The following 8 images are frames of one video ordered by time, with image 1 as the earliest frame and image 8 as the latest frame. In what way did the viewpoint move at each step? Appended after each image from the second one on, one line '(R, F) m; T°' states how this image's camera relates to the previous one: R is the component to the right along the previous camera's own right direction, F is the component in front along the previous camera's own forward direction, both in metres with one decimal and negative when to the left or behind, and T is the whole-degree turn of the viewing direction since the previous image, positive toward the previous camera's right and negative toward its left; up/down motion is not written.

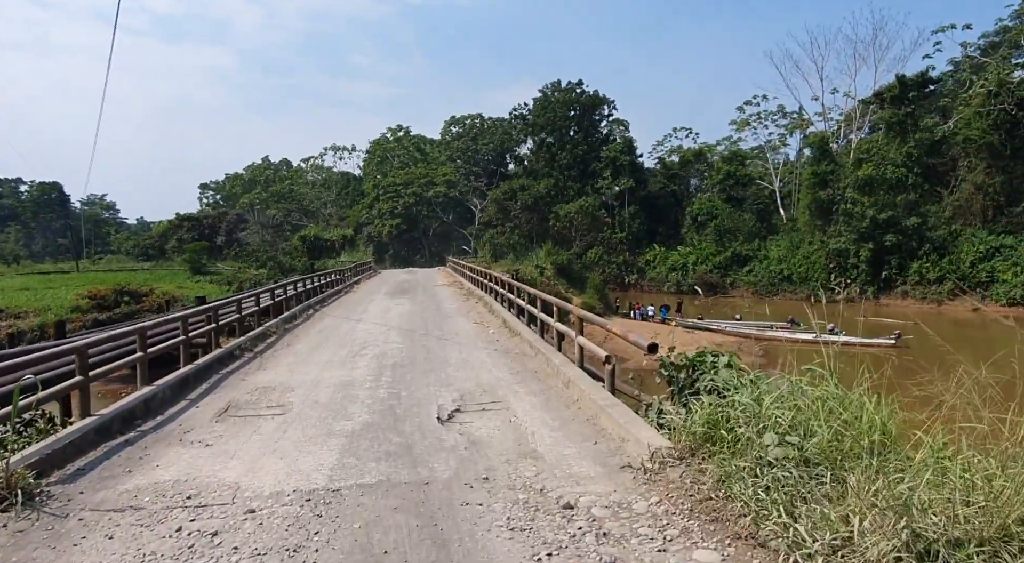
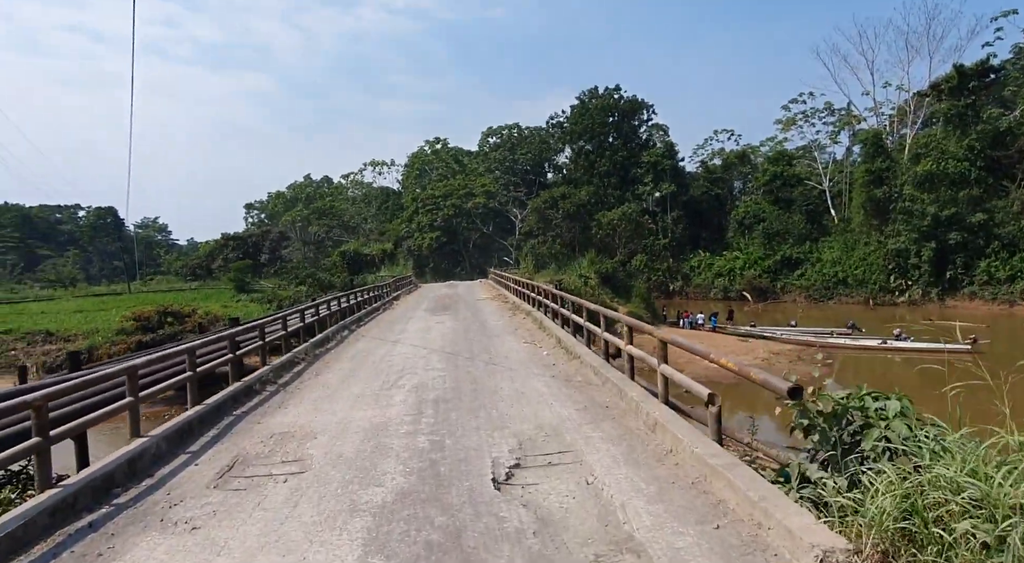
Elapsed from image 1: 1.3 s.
(-0.3, +1.4) m; -4°
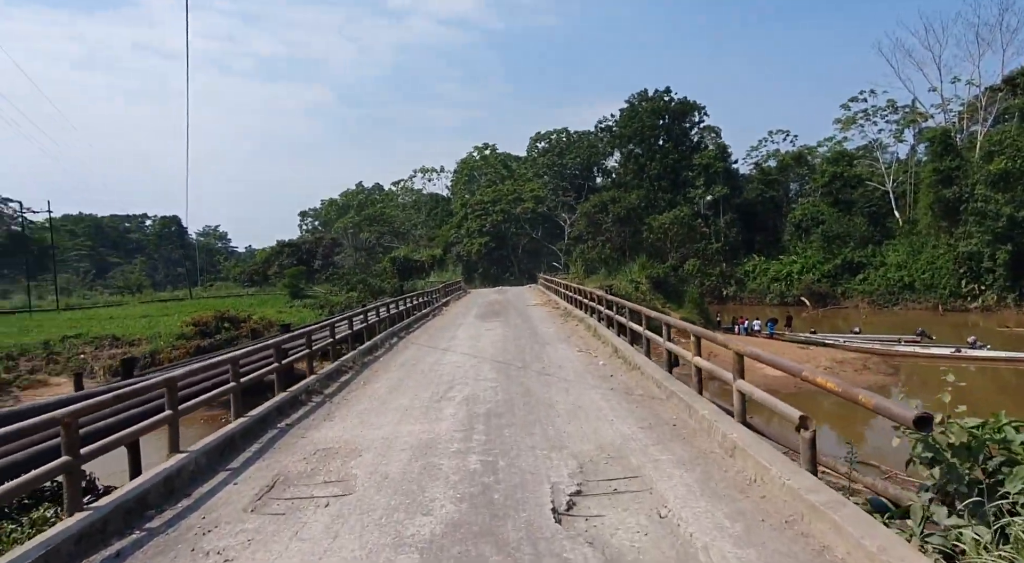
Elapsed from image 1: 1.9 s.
(-0.1, +0.5) m; -4°
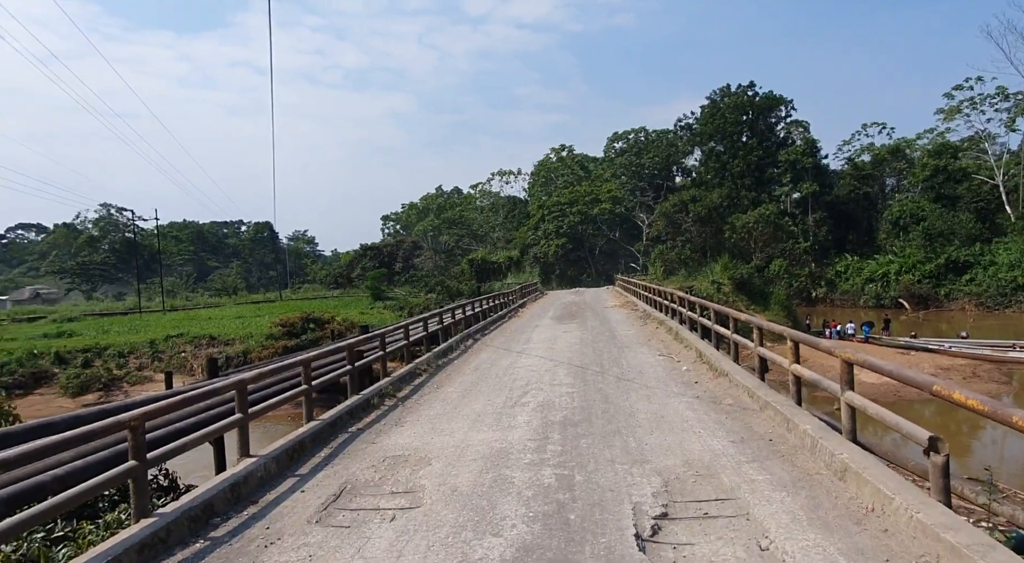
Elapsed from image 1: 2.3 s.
(0.0, +0.4) m; -7°
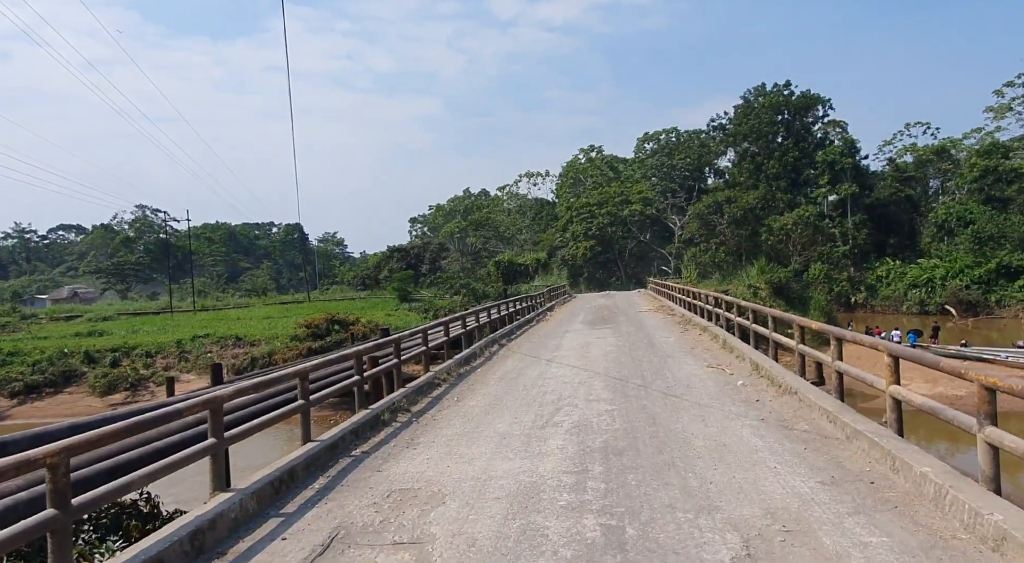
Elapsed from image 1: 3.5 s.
(-0.1, +1.1) m; -2°
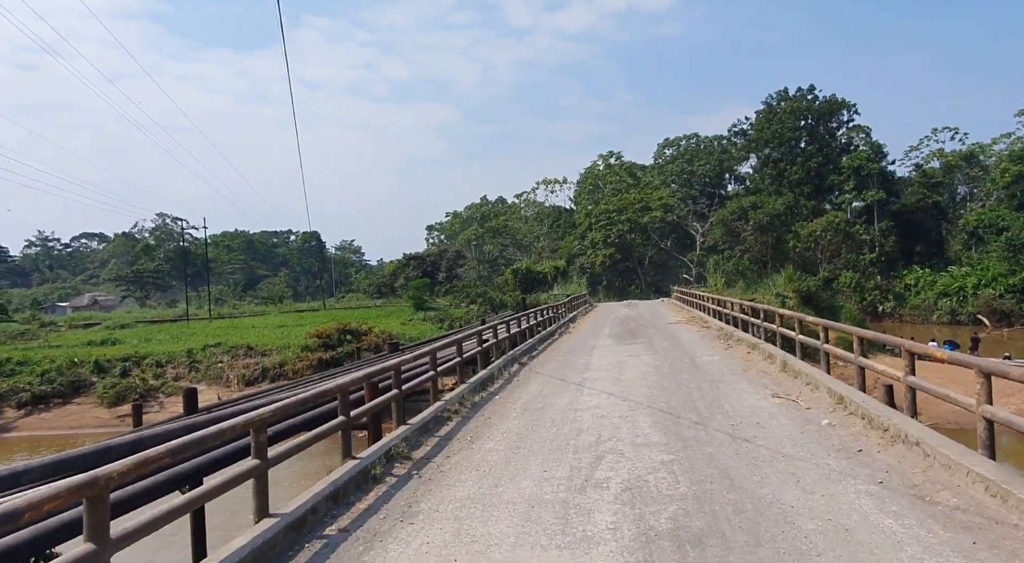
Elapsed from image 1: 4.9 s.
(-0.1, +1.6) m; -2°
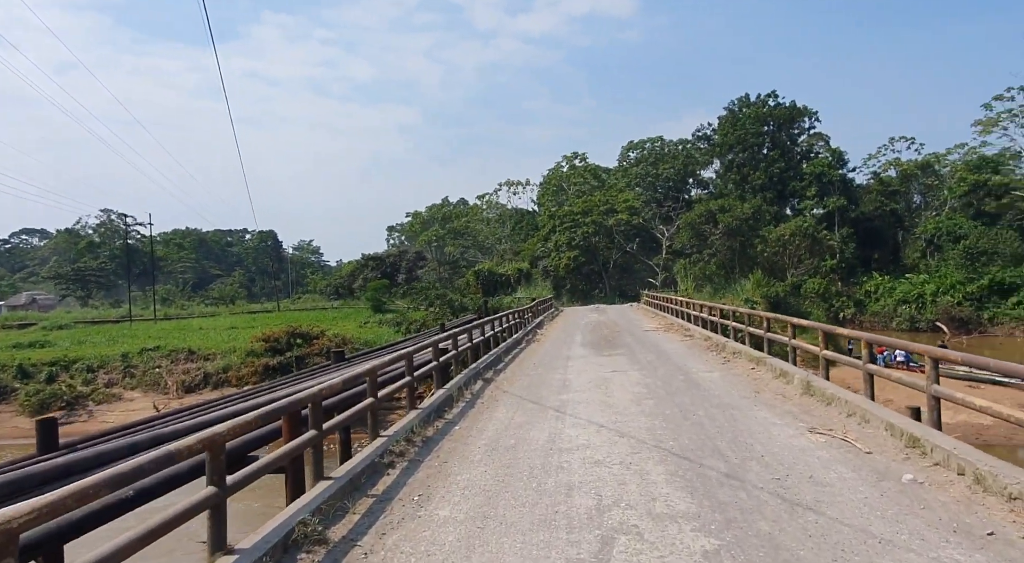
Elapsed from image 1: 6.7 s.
(0.0, +1.9) m; +3°
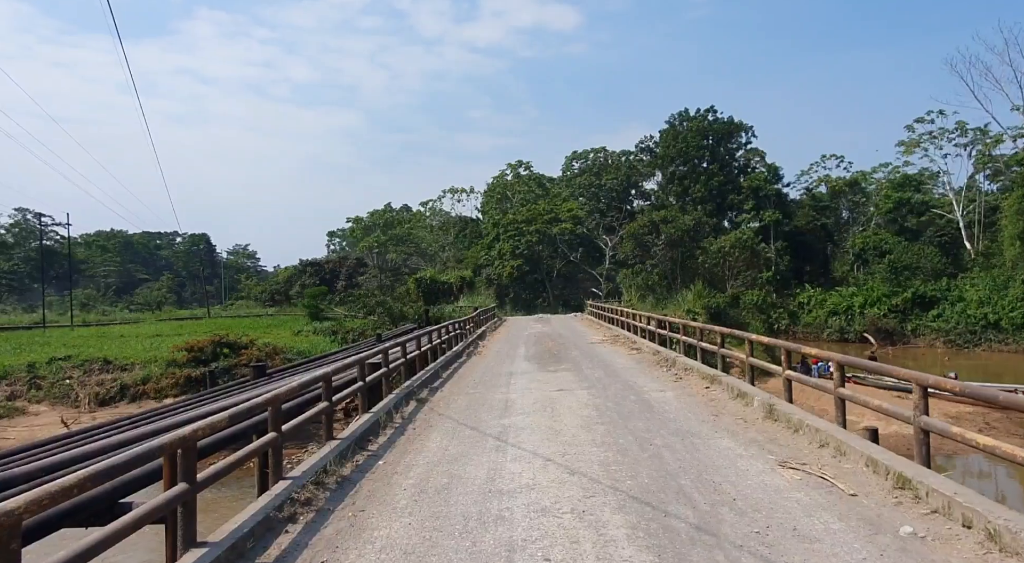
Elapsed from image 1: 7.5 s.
(+0.1, +0.9) m; +5°
